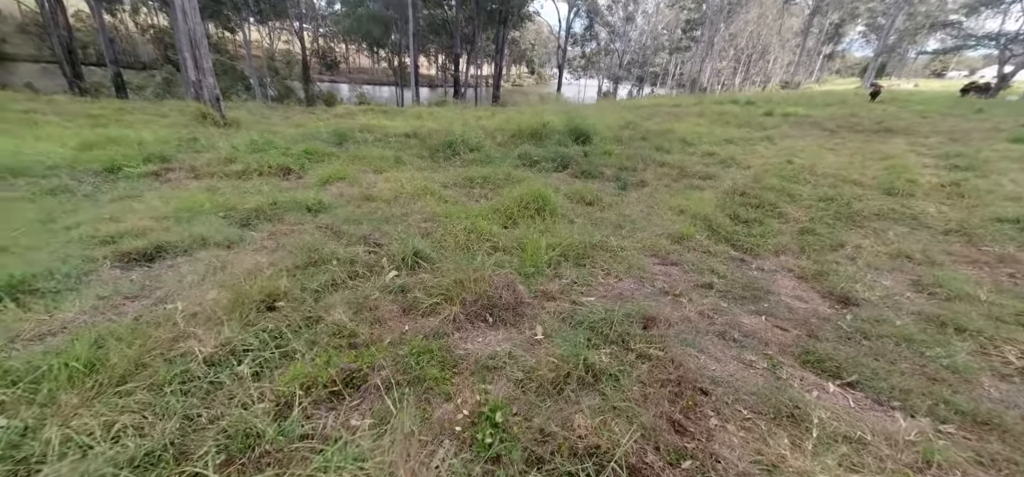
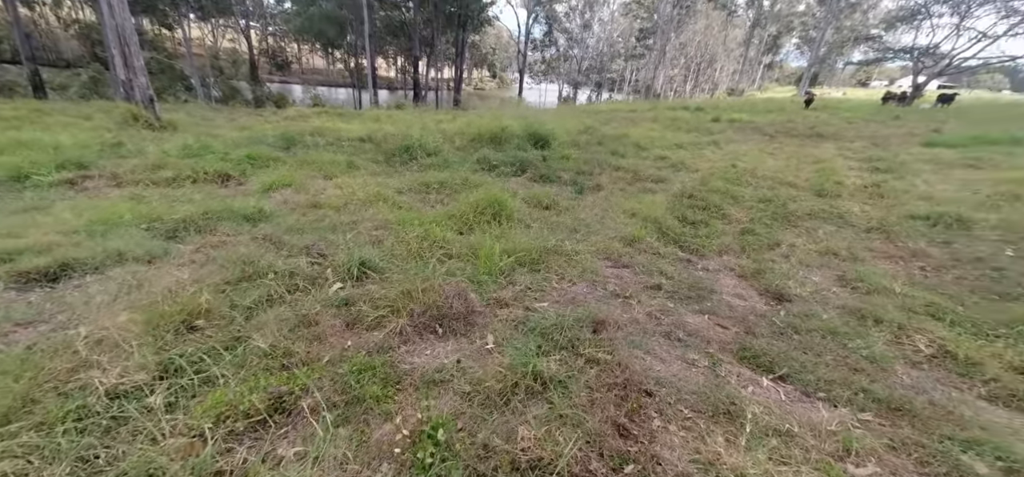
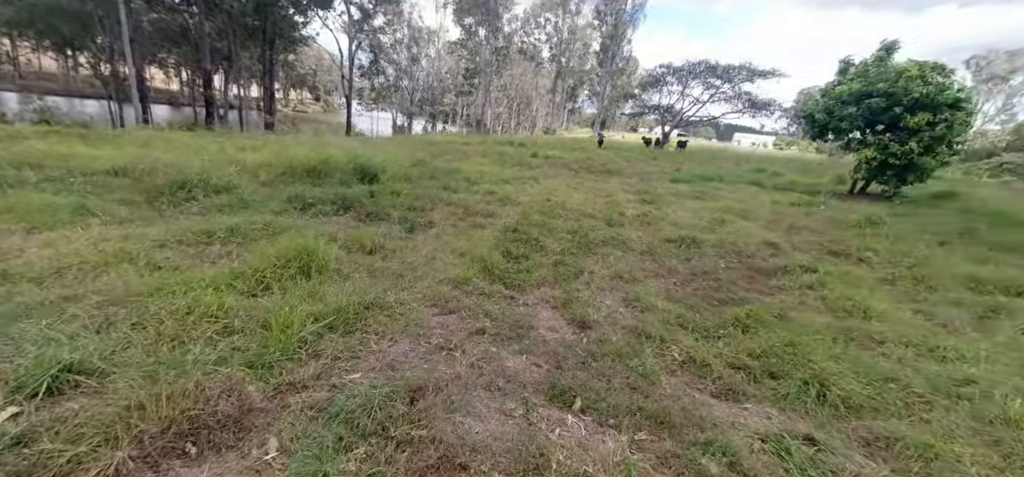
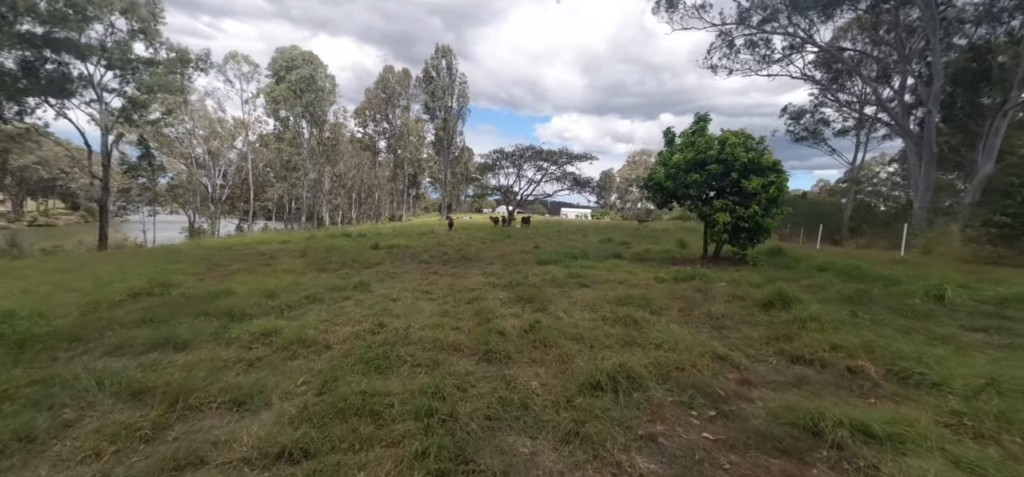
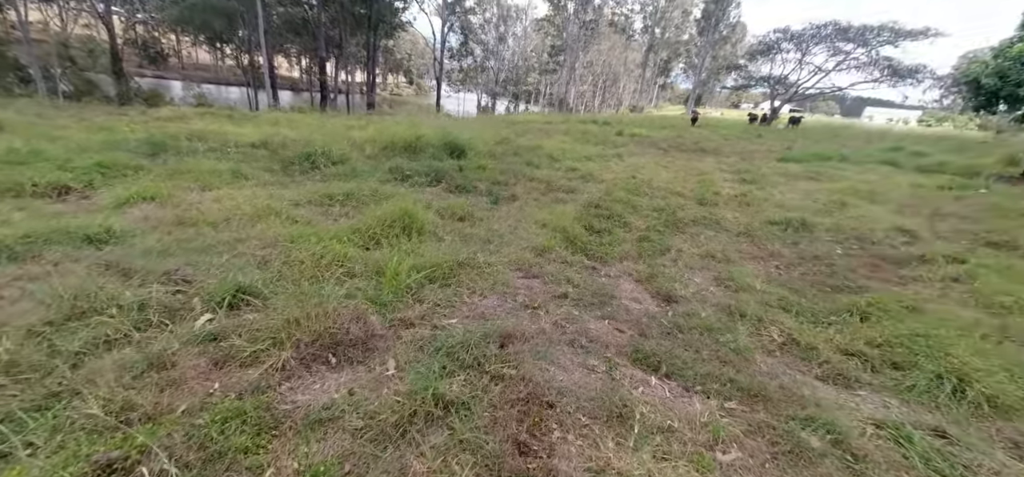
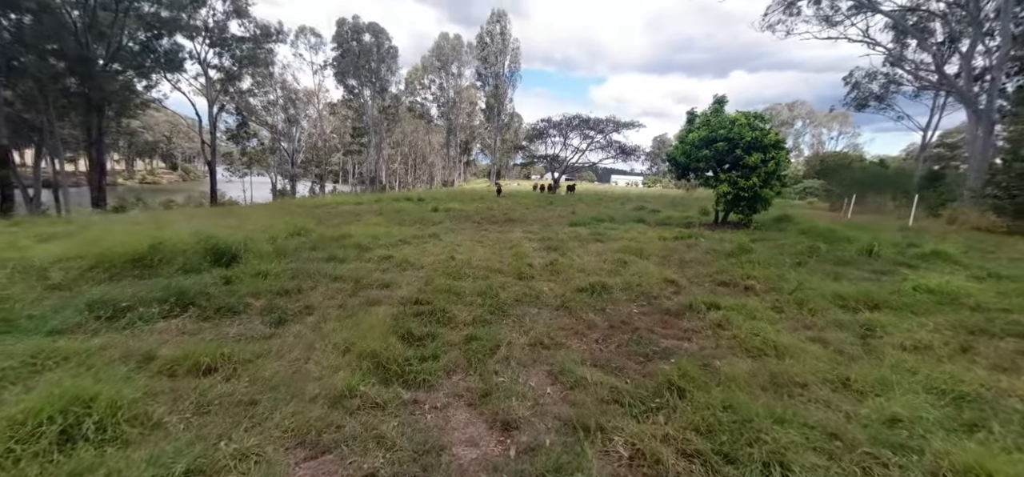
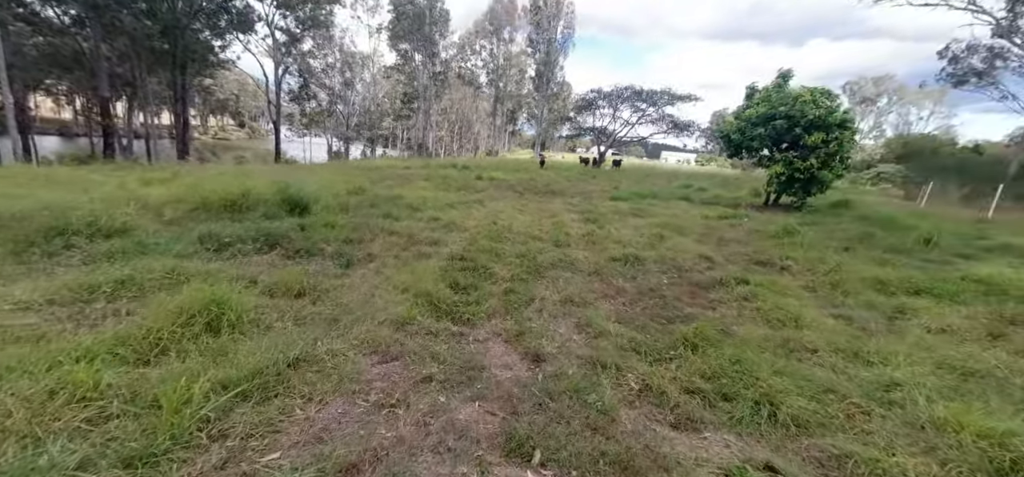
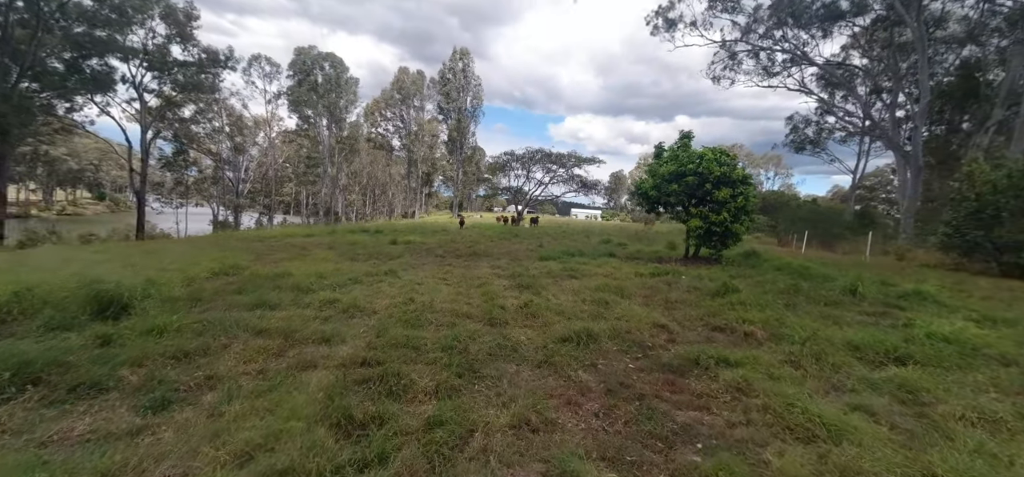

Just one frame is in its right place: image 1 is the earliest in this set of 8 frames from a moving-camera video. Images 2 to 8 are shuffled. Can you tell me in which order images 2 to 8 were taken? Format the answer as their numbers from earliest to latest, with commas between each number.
2, 5, 3, 7, 6, 8, 4
